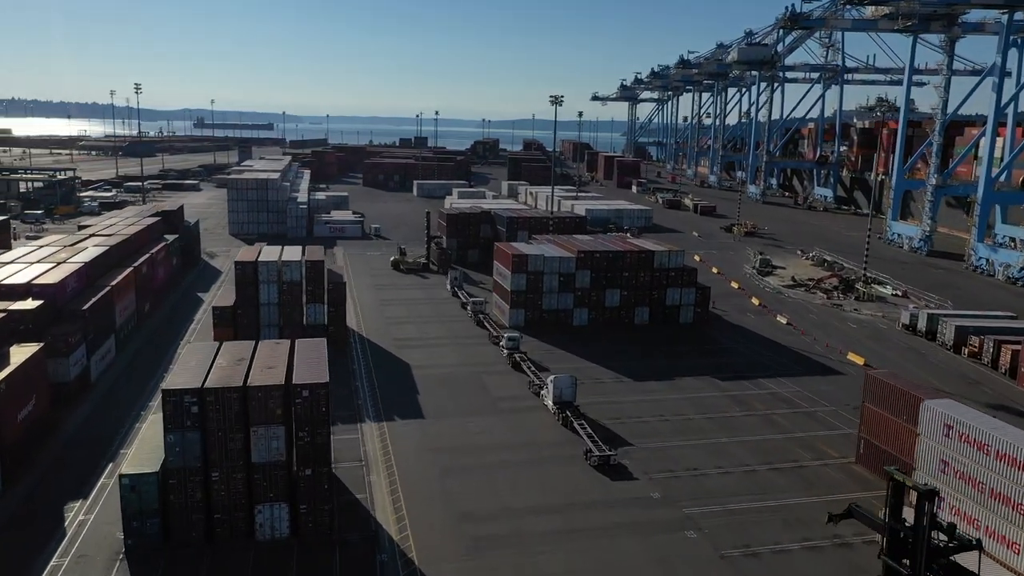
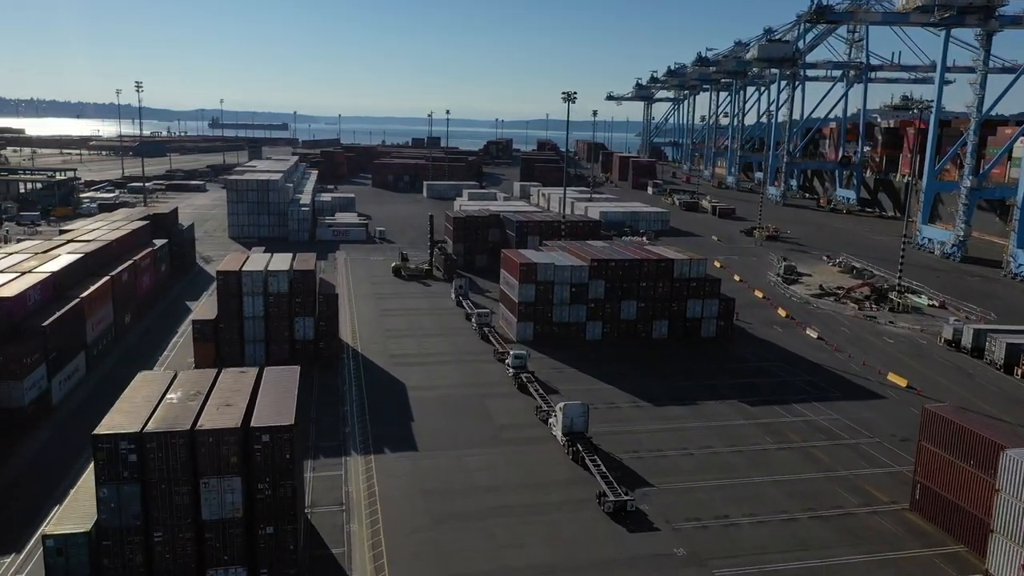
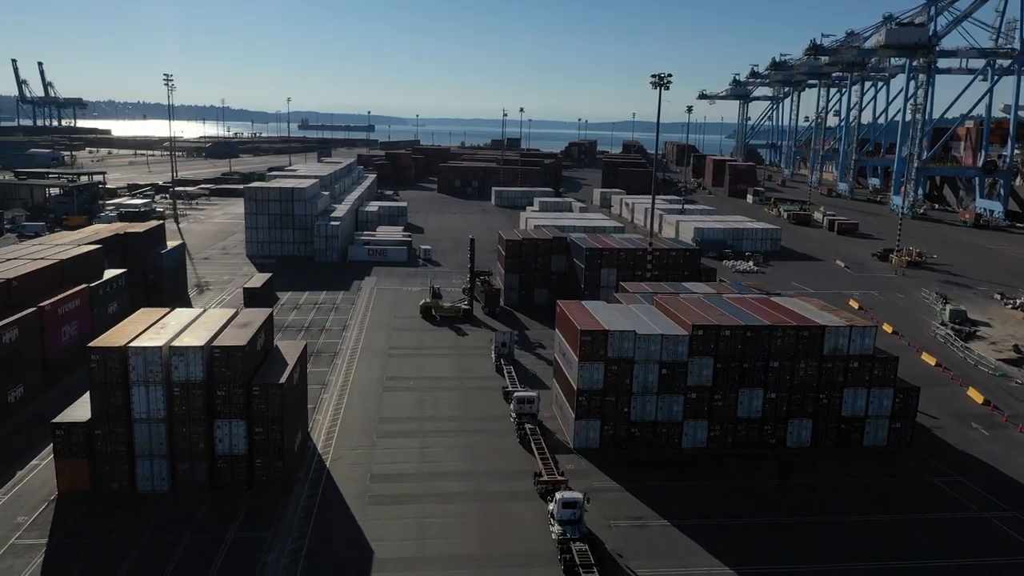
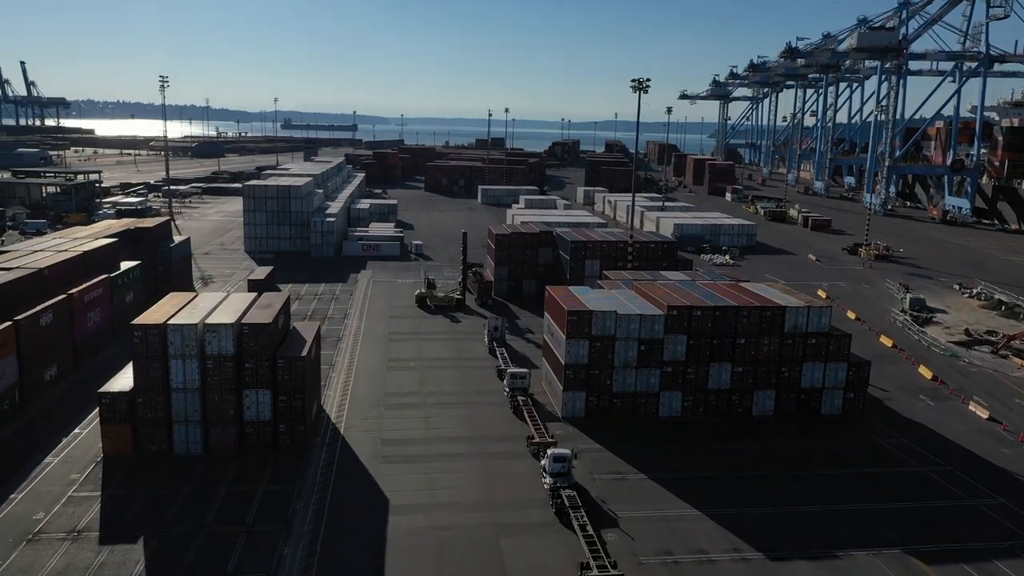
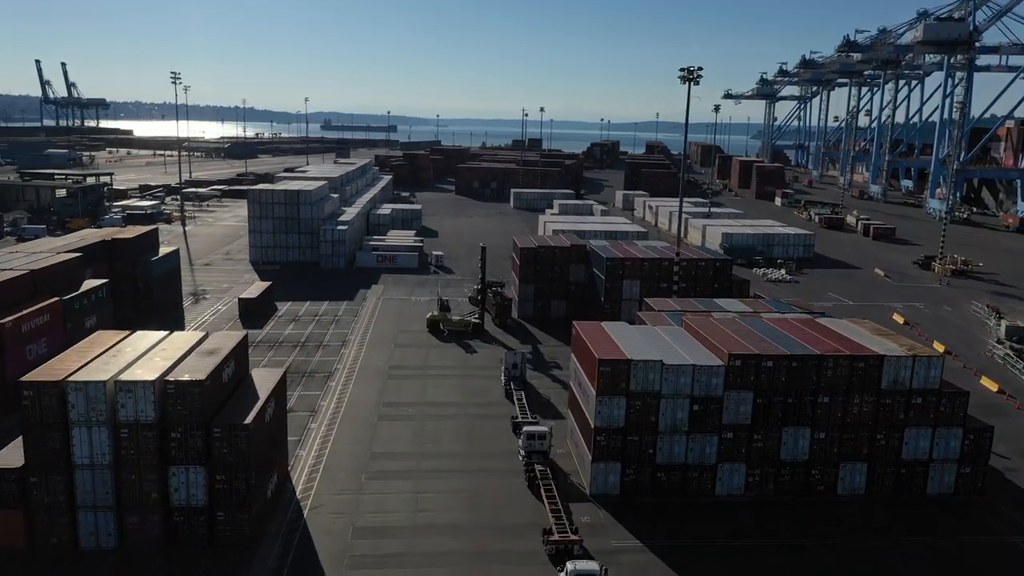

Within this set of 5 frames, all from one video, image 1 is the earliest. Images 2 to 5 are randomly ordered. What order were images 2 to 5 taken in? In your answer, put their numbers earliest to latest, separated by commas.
2, 4, 3, 5
